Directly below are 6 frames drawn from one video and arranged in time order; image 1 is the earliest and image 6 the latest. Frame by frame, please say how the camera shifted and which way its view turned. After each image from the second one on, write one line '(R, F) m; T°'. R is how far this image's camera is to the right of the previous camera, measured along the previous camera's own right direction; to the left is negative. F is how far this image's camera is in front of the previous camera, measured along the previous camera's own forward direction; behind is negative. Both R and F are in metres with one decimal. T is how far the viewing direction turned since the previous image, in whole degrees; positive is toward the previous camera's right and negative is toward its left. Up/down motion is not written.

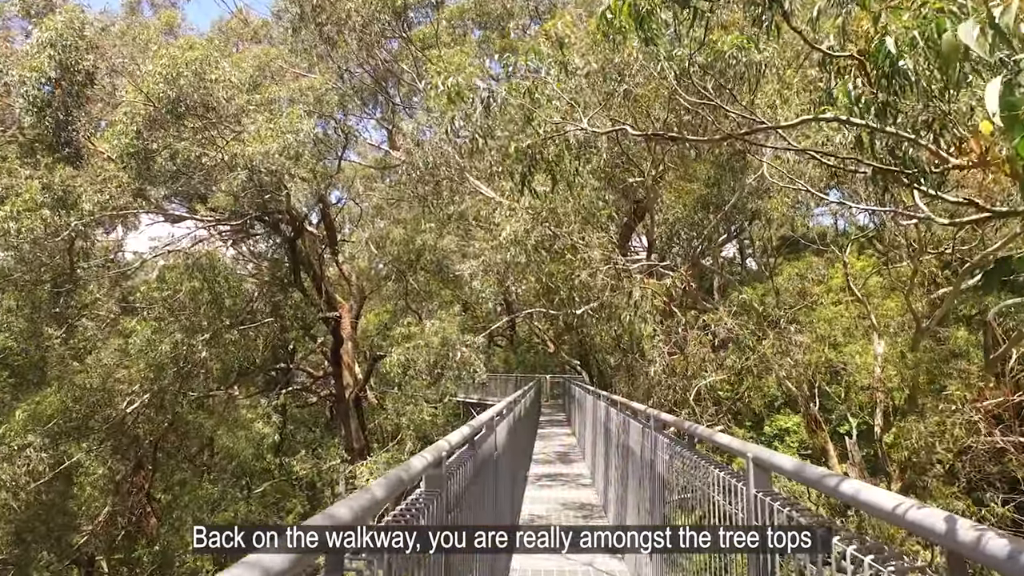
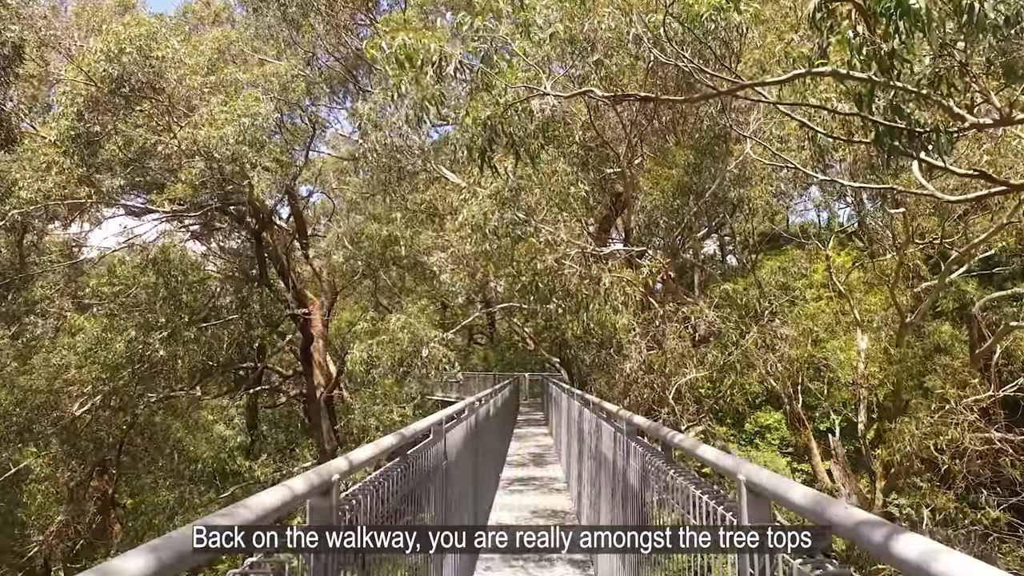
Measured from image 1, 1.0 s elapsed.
(+0.1, +0.5) m; +1°
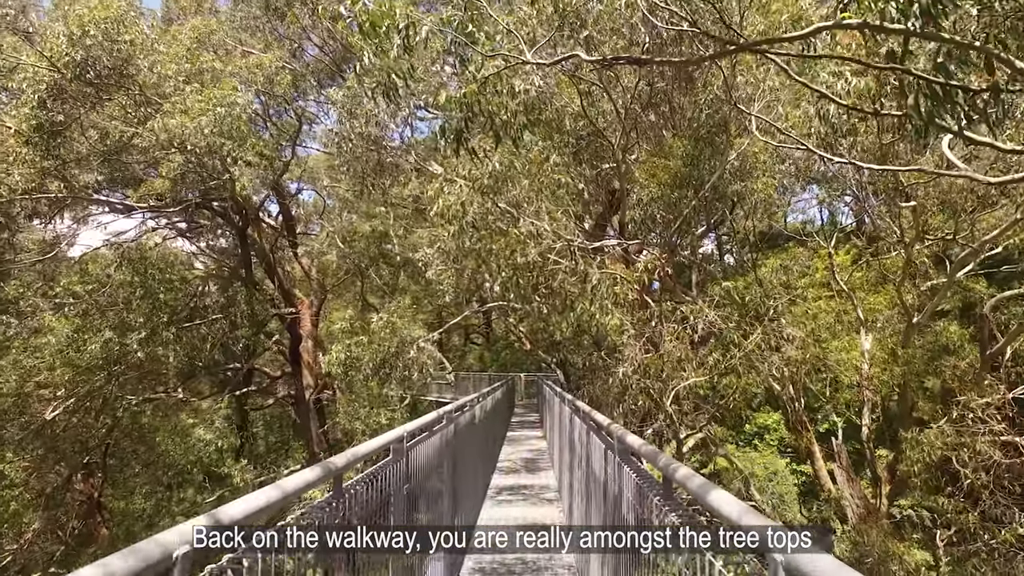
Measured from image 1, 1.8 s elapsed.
(+0.1, +0.5) m; 0°
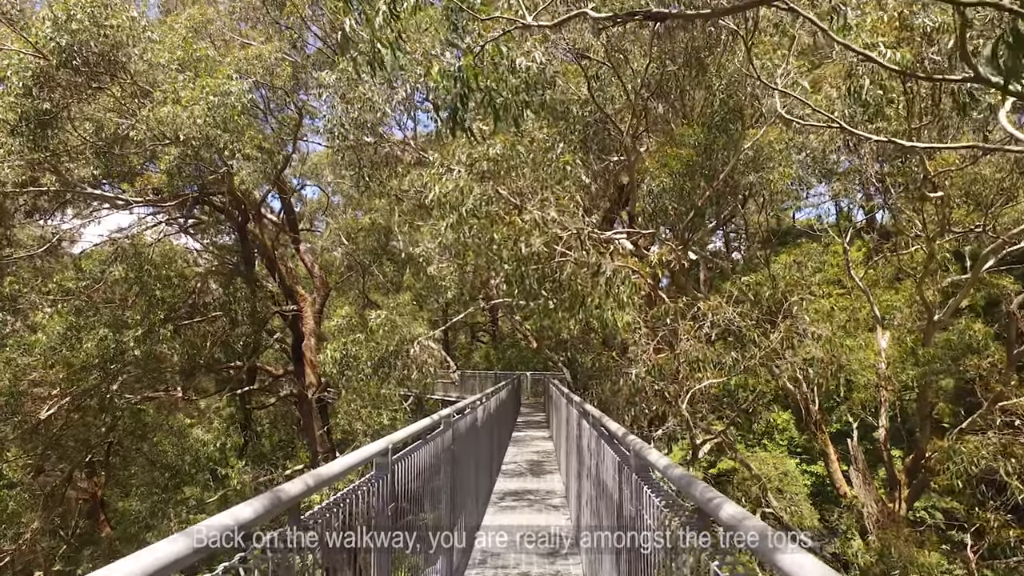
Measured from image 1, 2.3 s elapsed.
(0.0, +0.4) m; -1°
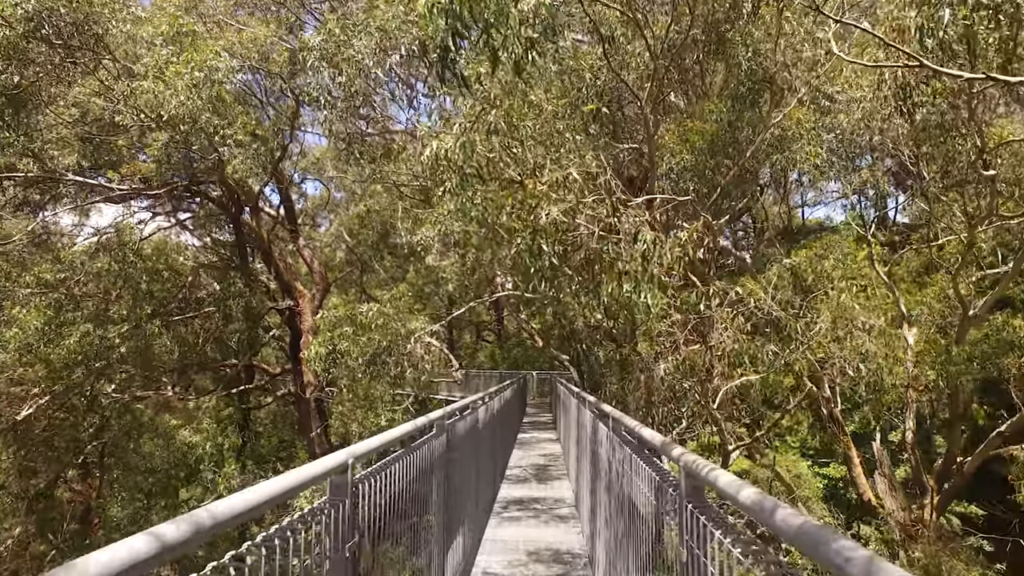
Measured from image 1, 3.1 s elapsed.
(0.0, +0.7) m; 0°
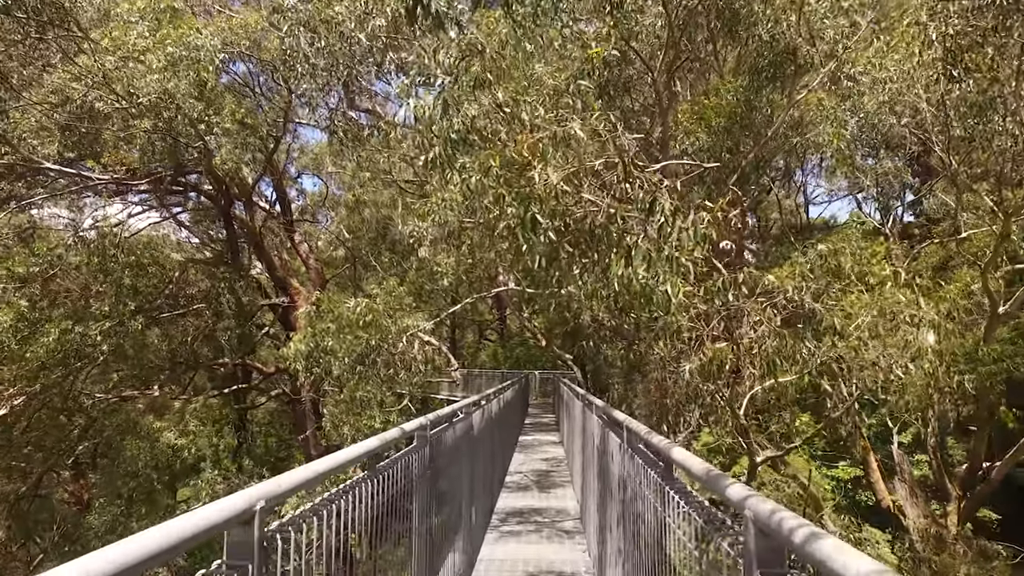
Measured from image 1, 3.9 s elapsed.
(0.0, +0.6) m; 0°
